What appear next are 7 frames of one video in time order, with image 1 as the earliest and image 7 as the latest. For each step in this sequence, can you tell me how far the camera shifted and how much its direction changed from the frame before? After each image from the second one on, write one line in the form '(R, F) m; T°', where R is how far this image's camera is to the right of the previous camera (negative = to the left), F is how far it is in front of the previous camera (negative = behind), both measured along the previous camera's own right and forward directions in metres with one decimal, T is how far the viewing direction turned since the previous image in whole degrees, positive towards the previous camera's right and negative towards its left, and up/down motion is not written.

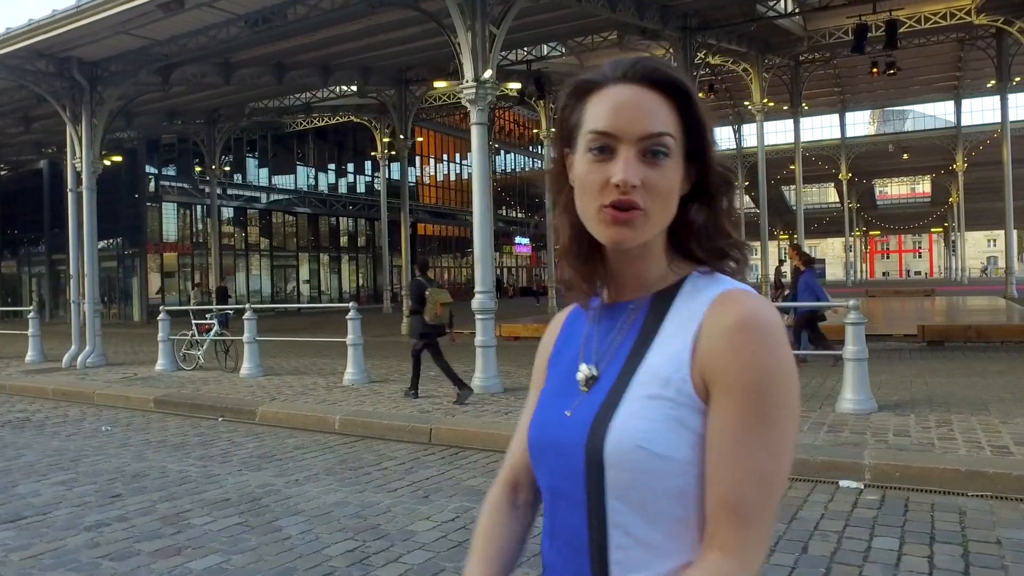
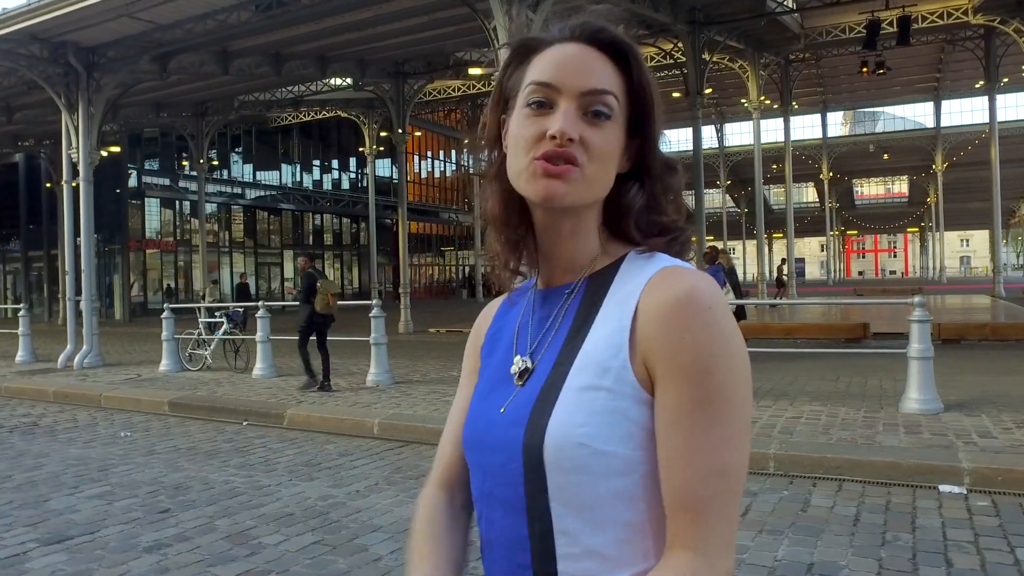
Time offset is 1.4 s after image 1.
(-0.9, +0.5) m; +2°
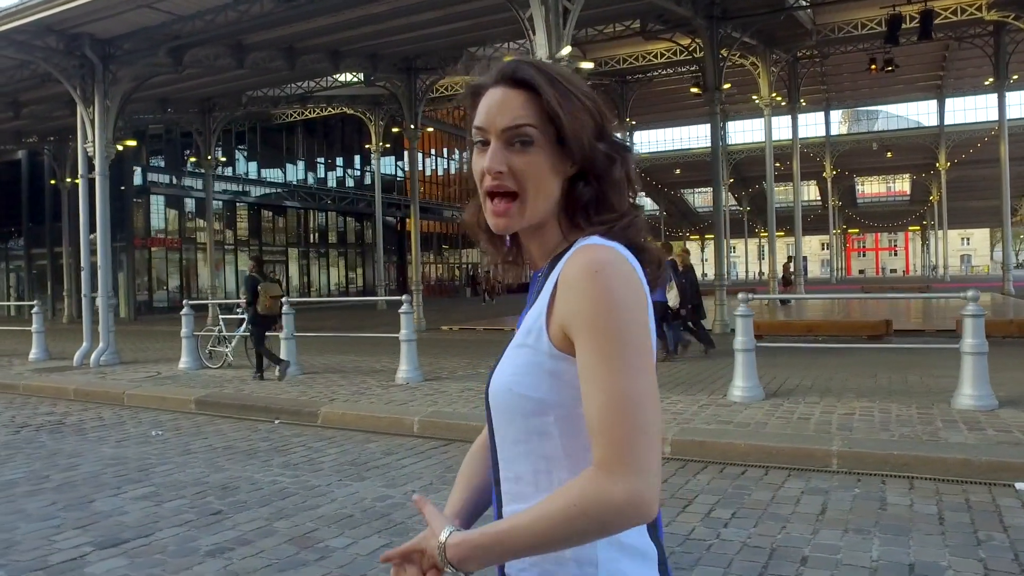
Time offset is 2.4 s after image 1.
(-0.5, +0.2) m; 0°
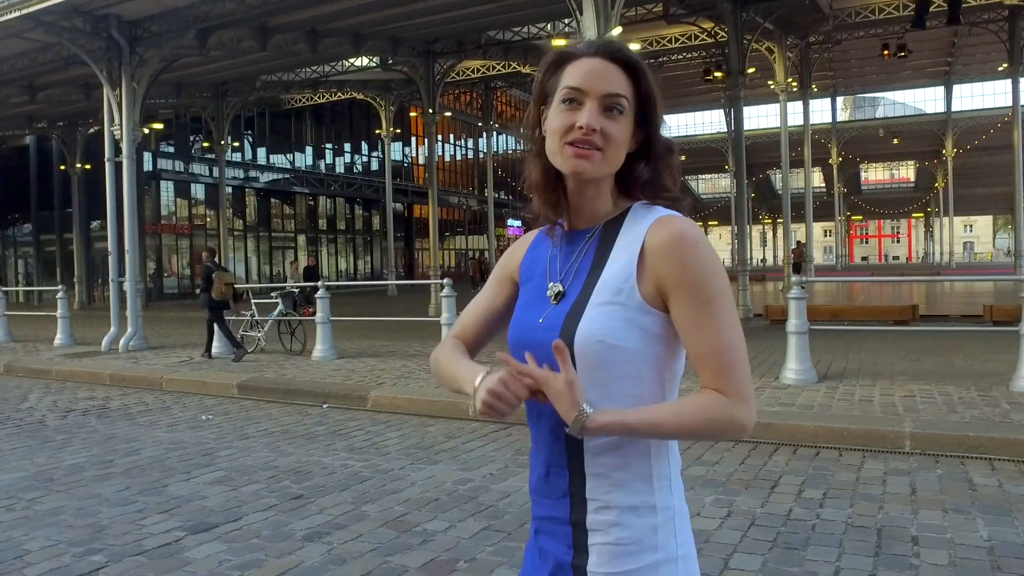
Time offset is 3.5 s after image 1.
(-0.7, +0.1) m; 0°
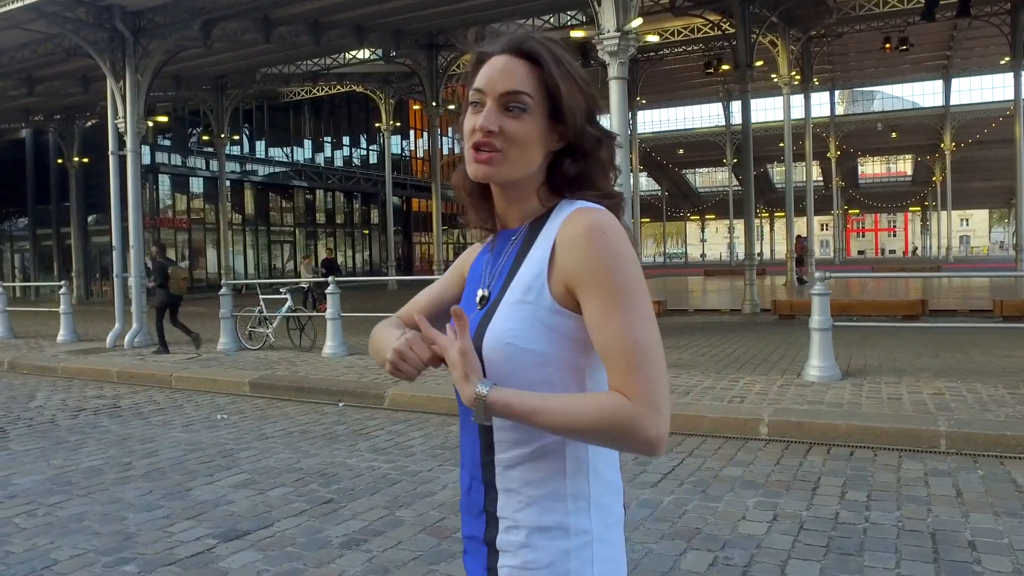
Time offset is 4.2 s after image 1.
(-0.3, +0.2) m; +1°
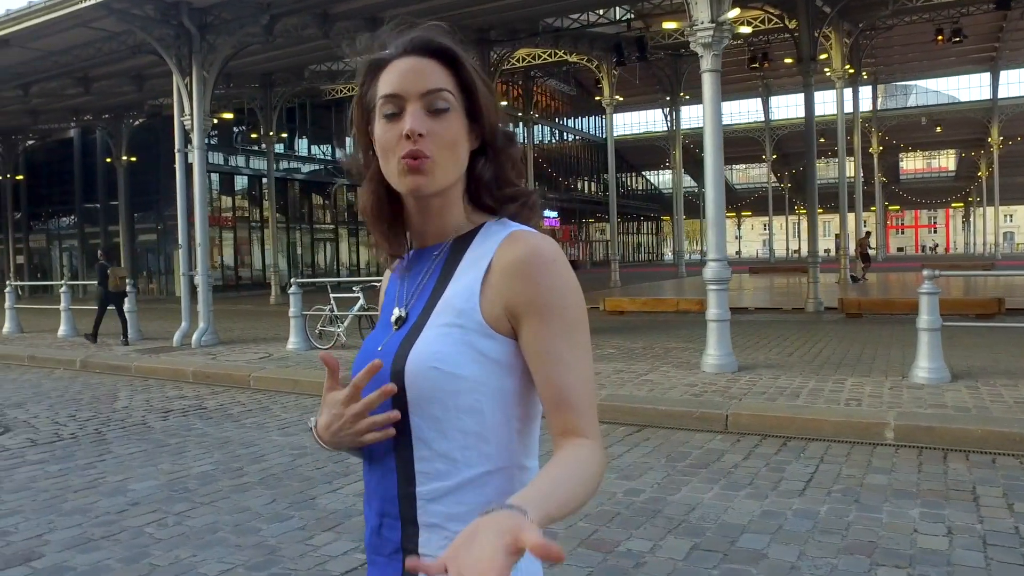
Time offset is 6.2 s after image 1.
(-0.8, +0.3) m; -2°
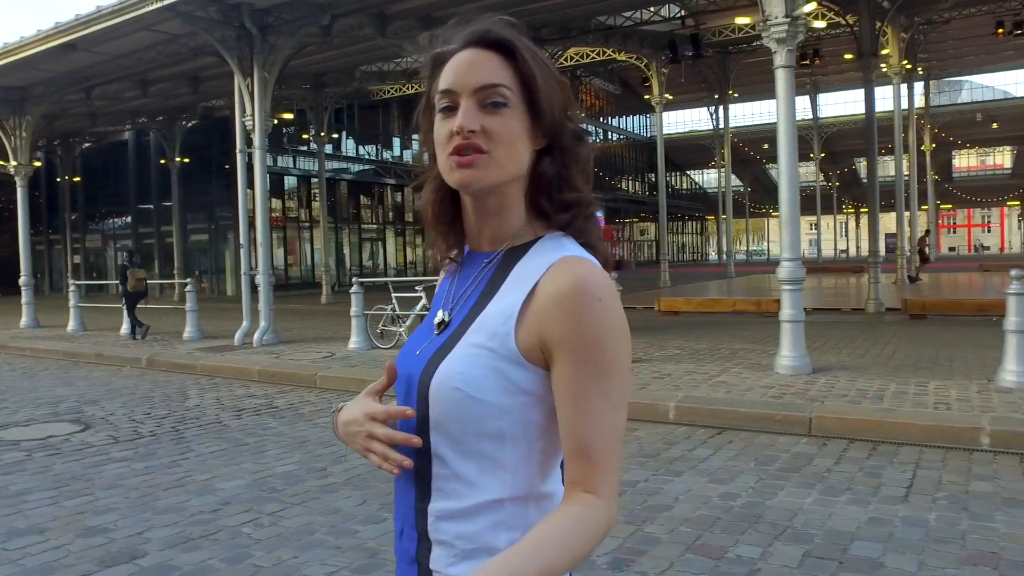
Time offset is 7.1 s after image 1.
(-0.4, +0.1) m; -3°
